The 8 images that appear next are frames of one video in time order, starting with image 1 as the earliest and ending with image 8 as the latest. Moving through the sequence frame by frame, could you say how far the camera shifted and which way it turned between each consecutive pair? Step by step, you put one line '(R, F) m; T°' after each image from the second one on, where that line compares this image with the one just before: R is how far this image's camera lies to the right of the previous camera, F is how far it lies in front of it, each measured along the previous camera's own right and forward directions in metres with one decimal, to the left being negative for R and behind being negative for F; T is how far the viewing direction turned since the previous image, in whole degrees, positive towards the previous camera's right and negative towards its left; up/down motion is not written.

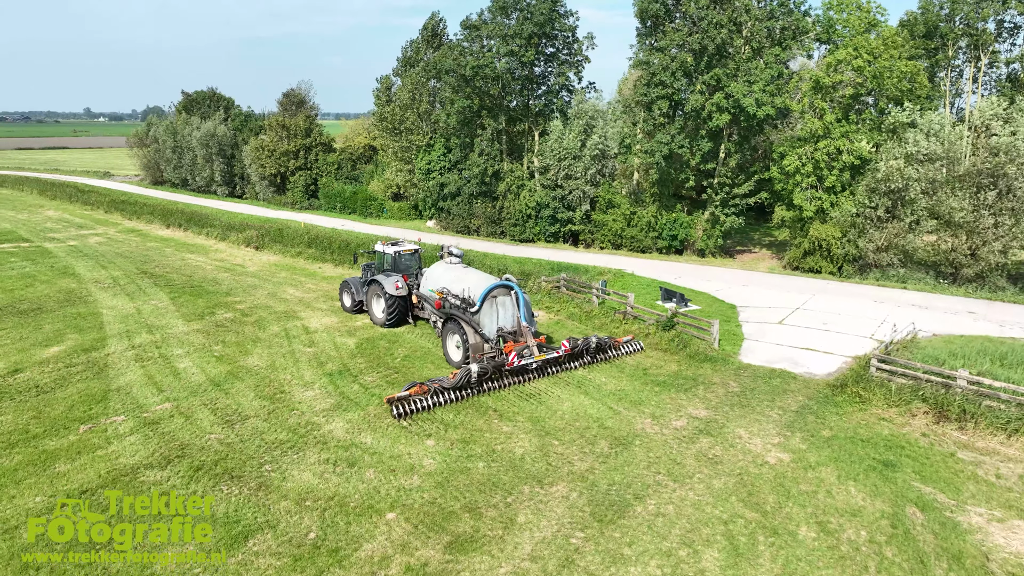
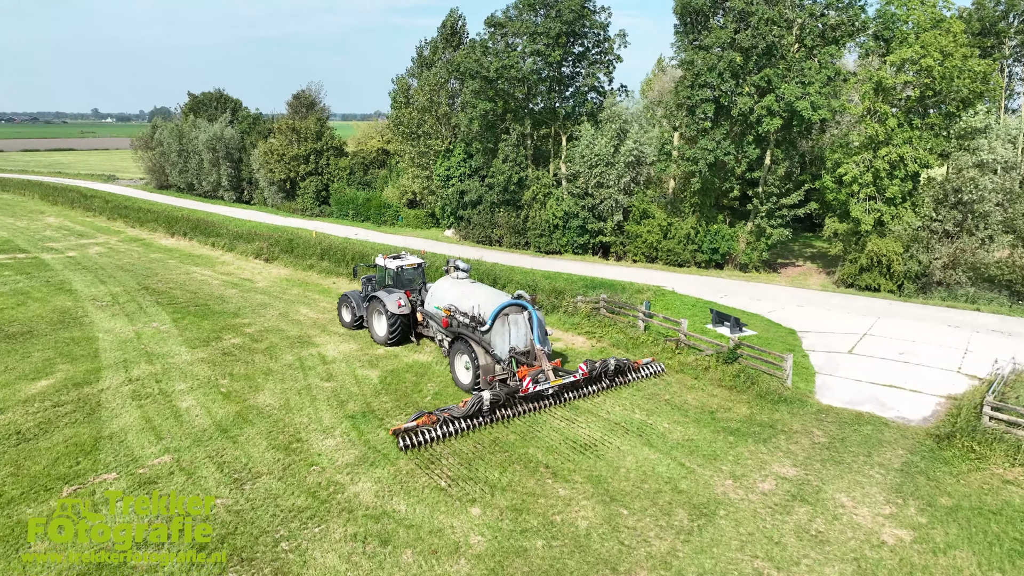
(-0.6, +1.6) m; 0°
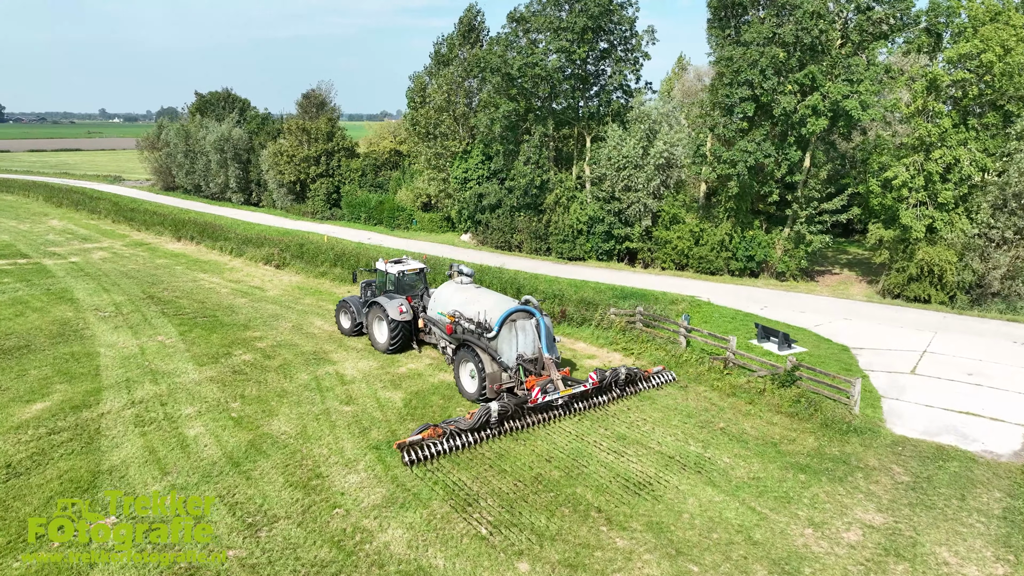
(-0.5, +1.1) m; 0°
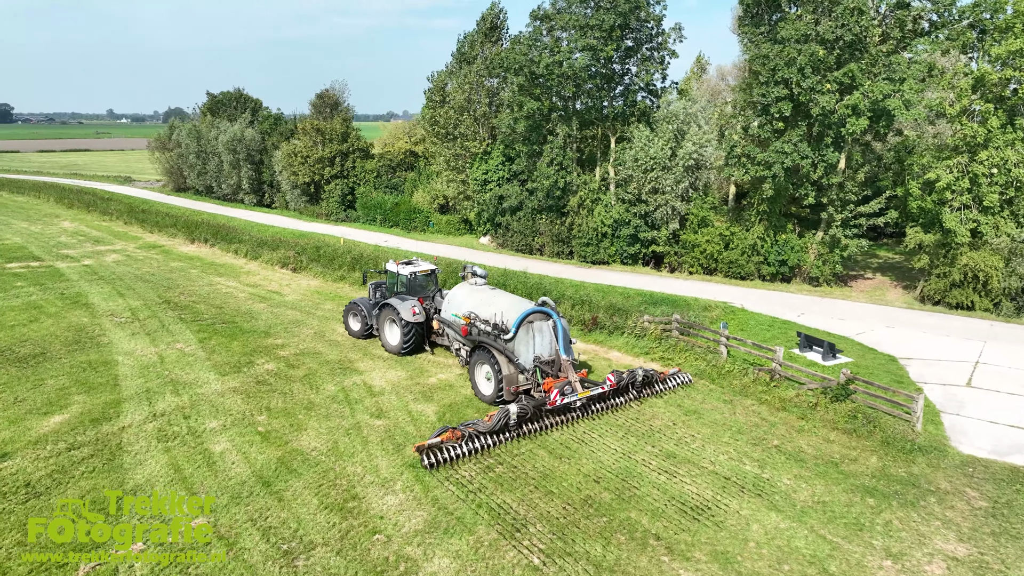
(-0.5, +0.6) m; 0°
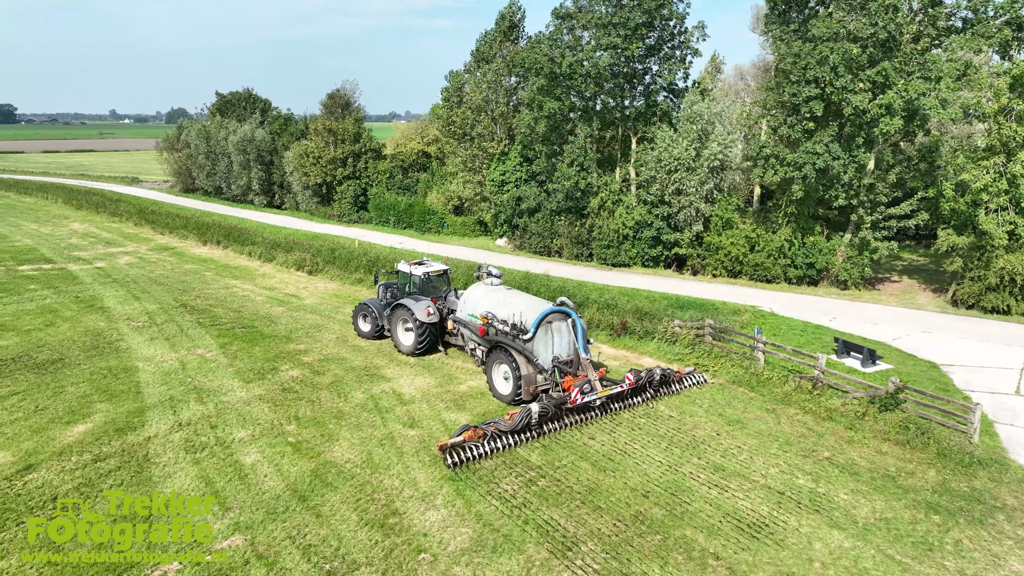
(-0.5, +0.4) m; 0°
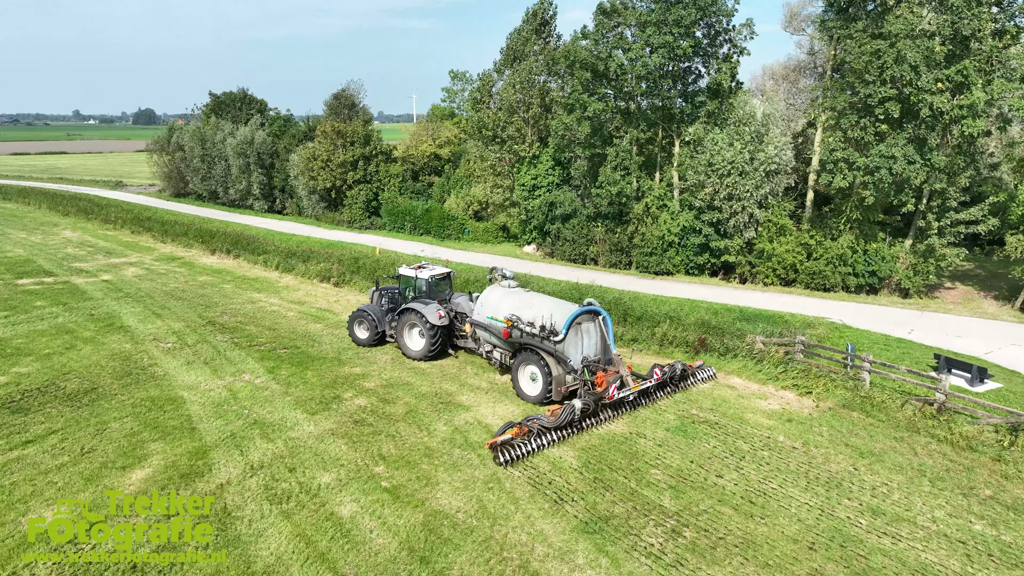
(-1.9, +1.1) m; +2°
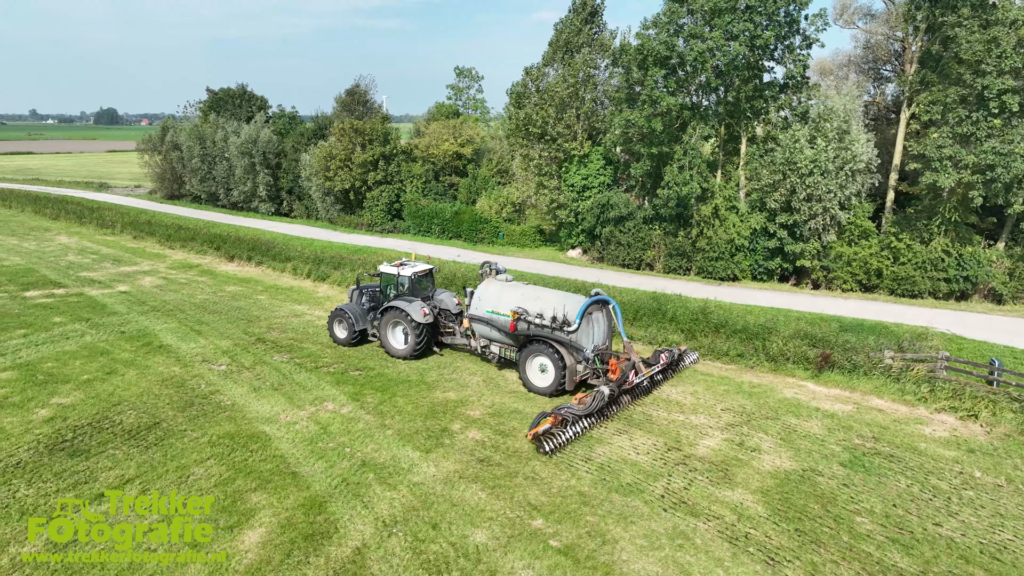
(-2.4, +1.5) m; +2°
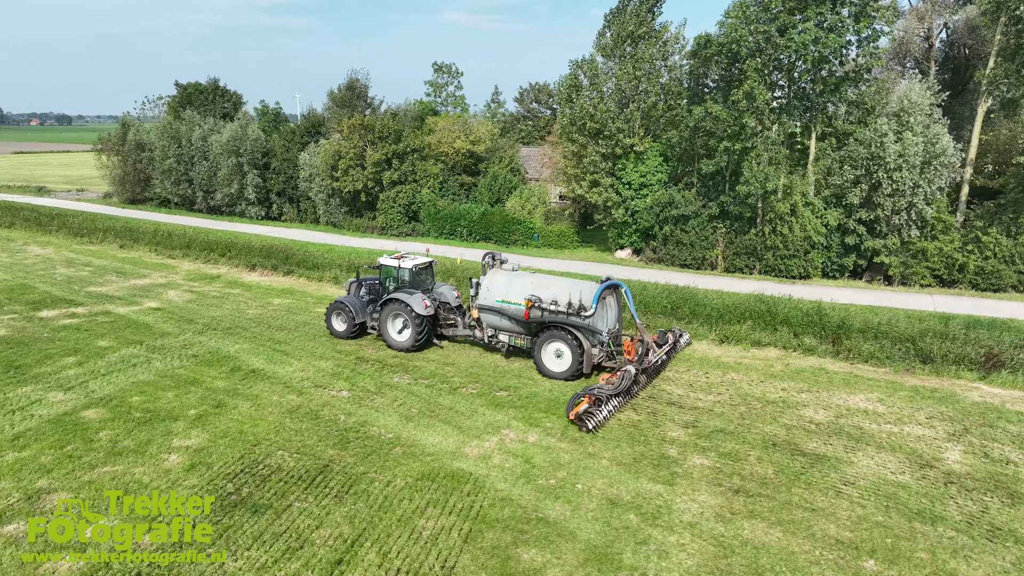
(-4.0, +1.5) m; +6°
